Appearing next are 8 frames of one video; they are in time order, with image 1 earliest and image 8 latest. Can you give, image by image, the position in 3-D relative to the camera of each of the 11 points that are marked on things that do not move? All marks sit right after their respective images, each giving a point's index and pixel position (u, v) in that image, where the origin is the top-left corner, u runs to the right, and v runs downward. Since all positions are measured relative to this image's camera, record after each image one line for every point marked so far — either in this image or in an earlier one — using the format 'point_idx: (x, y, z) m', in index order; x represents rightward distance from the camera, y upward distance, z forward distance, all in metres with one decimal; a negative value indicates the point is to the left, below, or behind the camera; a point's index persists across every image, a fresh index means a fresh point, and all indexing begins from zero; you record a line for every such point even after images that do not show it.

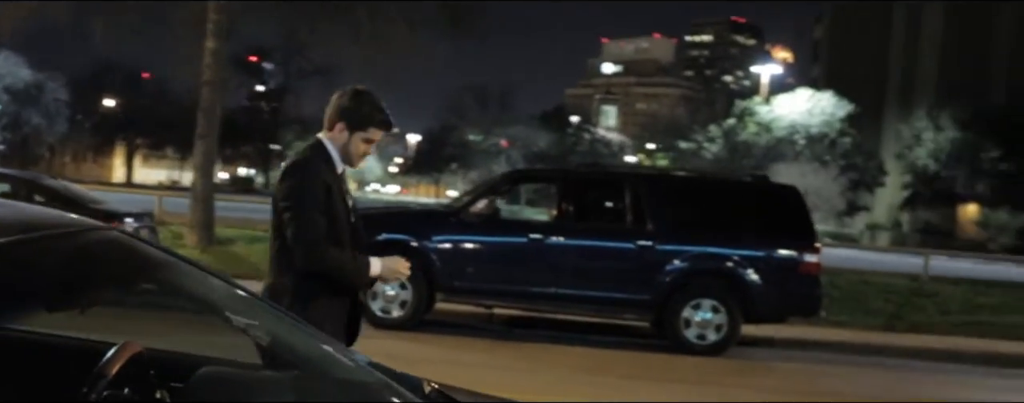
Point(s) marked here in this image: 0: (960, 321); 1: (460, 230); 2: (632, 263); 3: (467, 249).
0: (+5.3, -1.4, +14.3) m
1: (-0.6, -0.3, +13.4) m
2: (+1.3, -0.7, +13.3) m
3: (-0.5, -0.5, +13.4) m
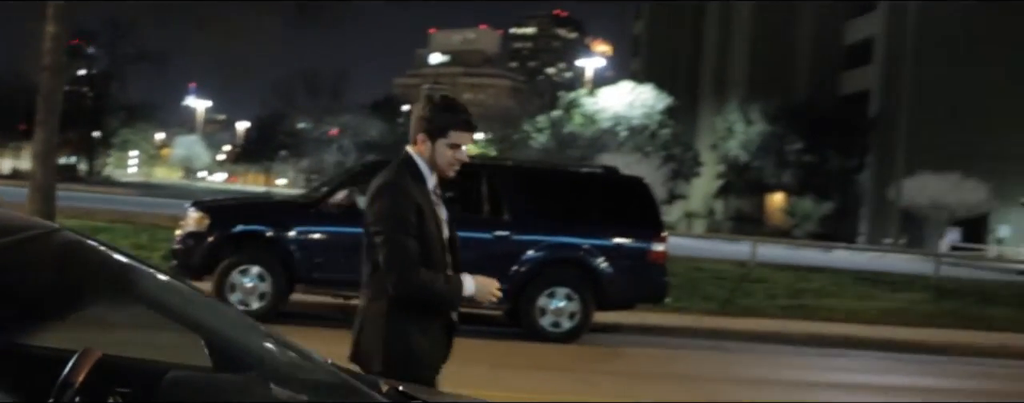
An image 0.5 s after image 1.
0: (+3.5, -1.3, +15.2) m
1: (-2.2, -0.2, +13.3) m
2: (-0.3, -0.6, +13.6) m
3: (-2.1, -0.4, +13.3) m
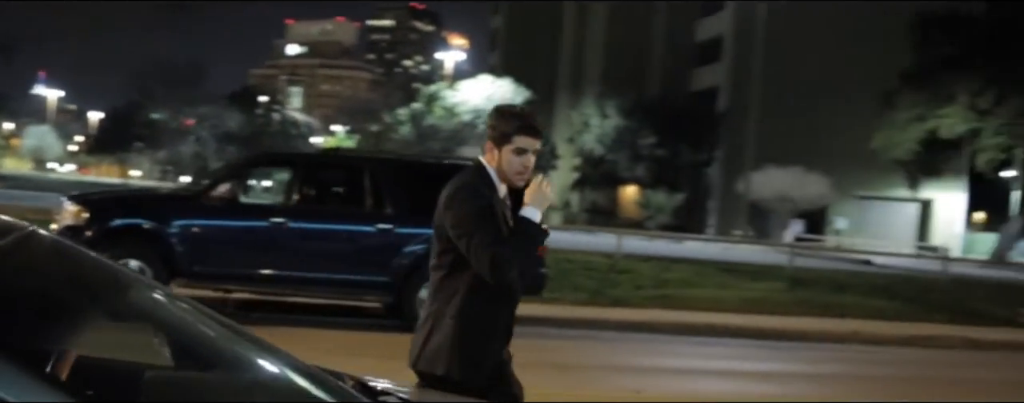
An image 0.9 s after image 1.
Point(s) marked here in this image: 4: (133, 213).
0: (+1.9, -1.2, +15.9) m
1: (-3.4, -0.1, +13.1) m
2: (-1.6, -0.5, +13.7) m
3: (-3.4, -0.4, +13.2) m
4: (-4.1, -0.1, +13.0) m
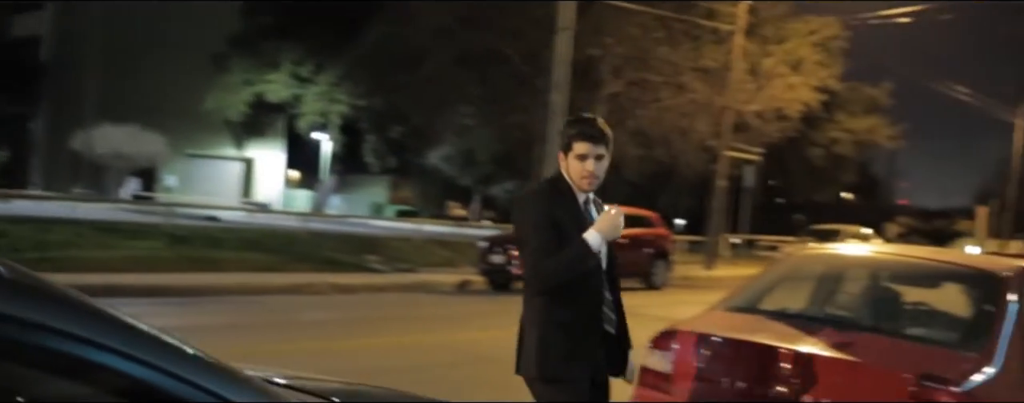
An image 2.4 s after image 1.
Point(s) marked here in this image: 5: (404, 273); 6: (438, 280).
0: (-6.1, -0.7, +15.3) m
1: (-8.6, +0.2, +9.8) m
2: (-7.5, -0.1, +11.4) m
3: (-8.6, 0.0, +9.9) m
4: (-9.0, +0.2, +9.3) m
5: (-1.5, -1.0, +17.3) m
6: (-1.0, -1.1, +17.0) m
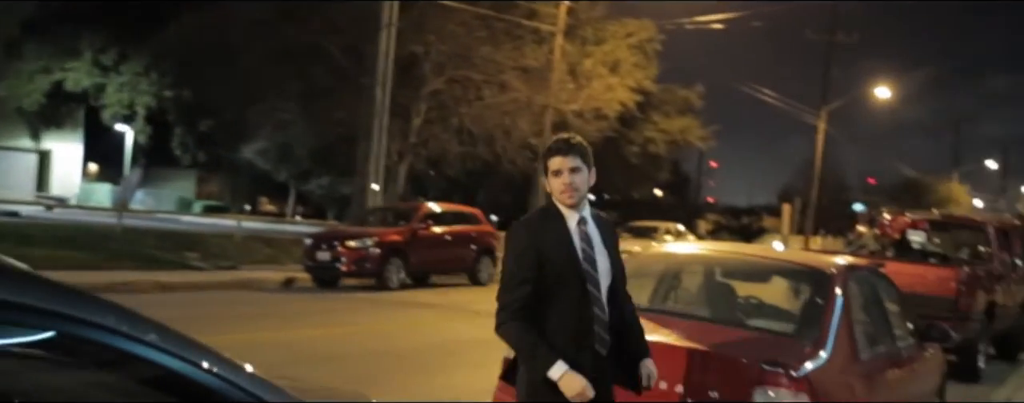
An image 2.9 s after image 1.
0: (-8.3, -0.6, +14.1) m
1: (-9.8, +0.3, +8.3) m
2: (-9.0, 0.0, +10.1) m
3: (-9.8, +0.1, +8.4) m
4: (-10.2, +0.3, +7.7) m
5: (-4.1, -1.0, +16.9) m
6: (-3.5, -1.1, +16.6) m
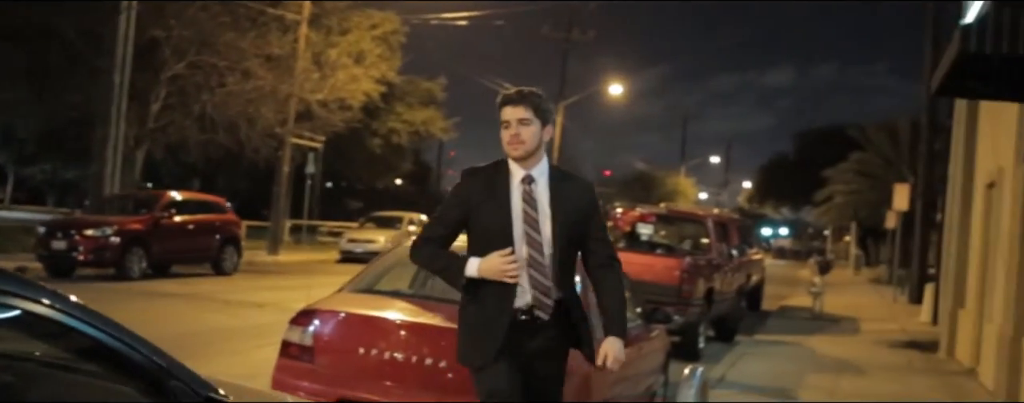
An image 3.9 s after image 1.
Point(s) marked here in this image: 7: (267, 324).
0: (-11.1, -0.4, +12.2) m
1: (-11.3, +0.4, +6.2) m
2: (-10.9, +0.1, +8.1) m
3: (-11.3, +0.2, +6.3) m
4: (-11.6, +0.4, +5.6) m
5: (-7.6, -0.8, +15.8) m
6: (-7.0, -0.9, +15.7) m
7: (-2.2, -1.1, +10.8) m
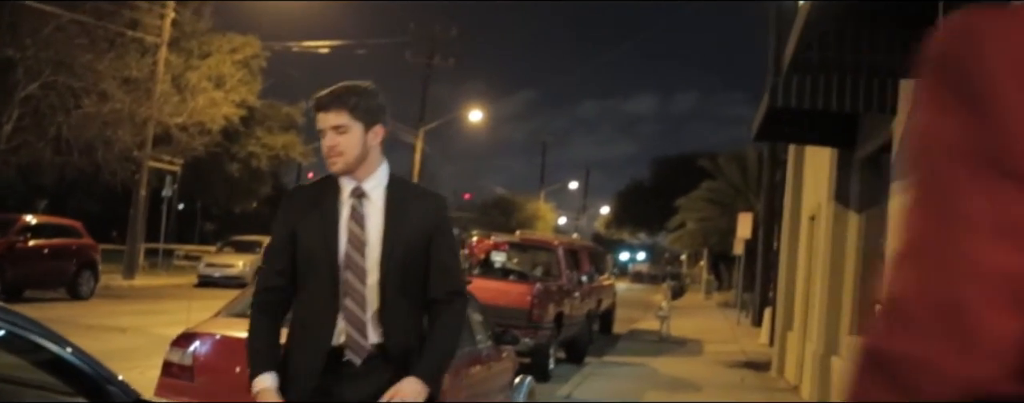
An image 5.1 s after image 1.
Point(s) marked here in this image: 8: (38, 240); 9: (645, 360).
0: (-12.5, -0.6, +11.3) m
1: (-12.0, +0.4, +5.3) m
2: (-11.8, +0.1, +7.3) m
3: (-12.1, +0.2, +5.4) m
4: (-12.2, +0.4, +4.7) m
5: (-9.4, -1.1, +15.3) m
6: (-8.8, -1.1, +15.2) m
7: (-3.5, -1.3, +10.9) m
8: (-6.2, -0.5, +15.7) m
9: (+1.8, -2.1, +15.8) m
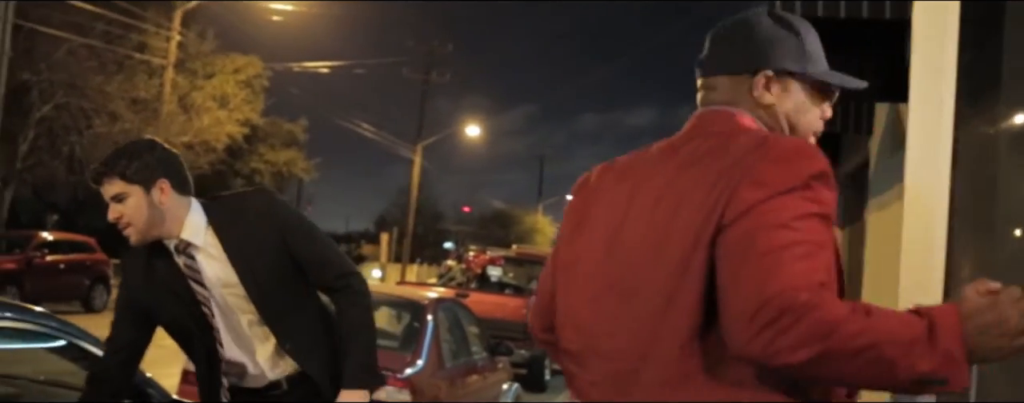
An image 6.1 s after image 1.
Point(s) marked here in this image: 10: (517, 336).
0: (-12.5, -0.8, +11.7) m
1: (-12.1, +0.3, +5.8) m
2: (-11.9, -0.1, +7.7) m
3: (-12.1, +0.1, +5.8) m
4: (-12.2, +0.3, +5.1) m
5: (-9.5, -1.3, +15.7) m
6: (-8.9, -1.4, +15.7) m
7: (-3.5, -1.5, +11.4) m
8: (-6.3, -0.7, +16.2) m
9: (+1.7, -2.3, +16.2) m
10: (+0.1, -1.5, +13.5) m
